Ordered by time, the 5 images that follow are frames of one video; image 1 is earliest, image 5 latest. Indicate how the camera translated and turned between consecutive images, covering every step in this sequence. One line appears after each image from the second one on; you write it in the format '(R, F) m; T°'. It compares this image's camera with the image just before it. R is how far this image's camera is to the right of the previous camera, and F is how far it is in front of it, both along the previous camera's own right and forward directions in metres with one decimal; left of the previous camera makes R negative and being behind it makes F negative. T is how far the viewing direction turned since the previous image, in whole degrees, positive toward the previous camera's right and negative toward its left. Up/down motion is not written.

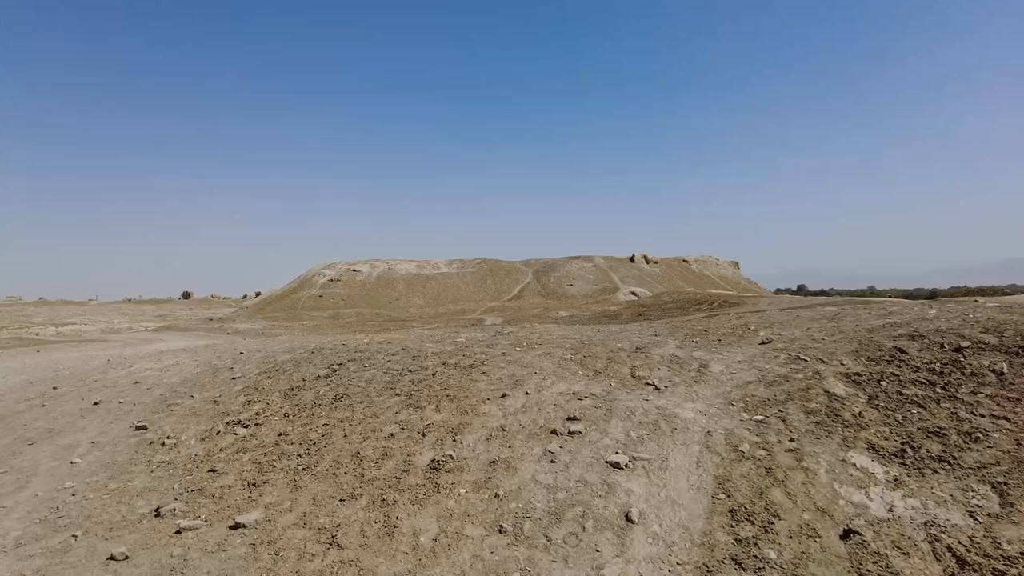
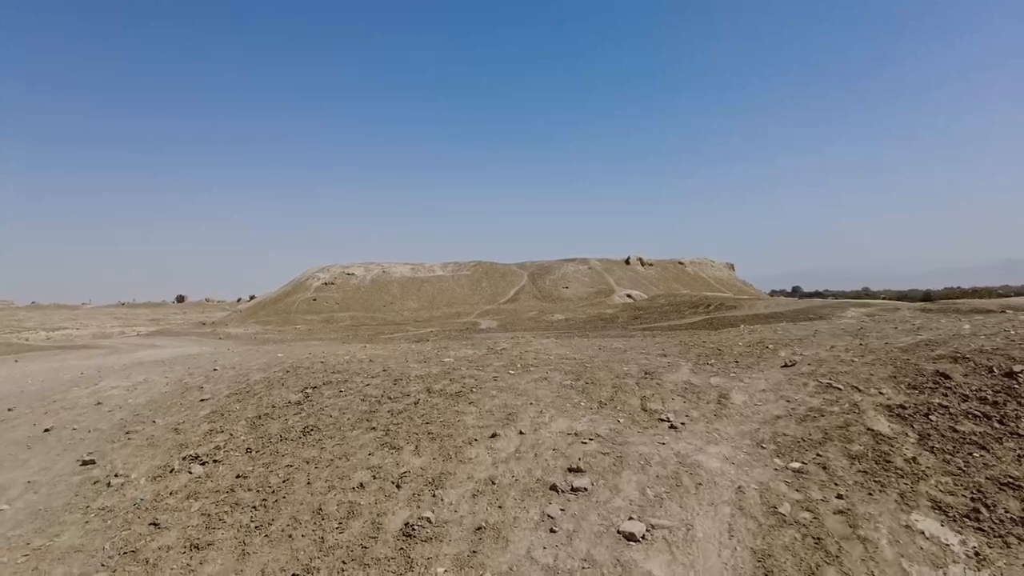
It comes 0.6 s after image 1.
(+0.1, +1.0) m; 0°
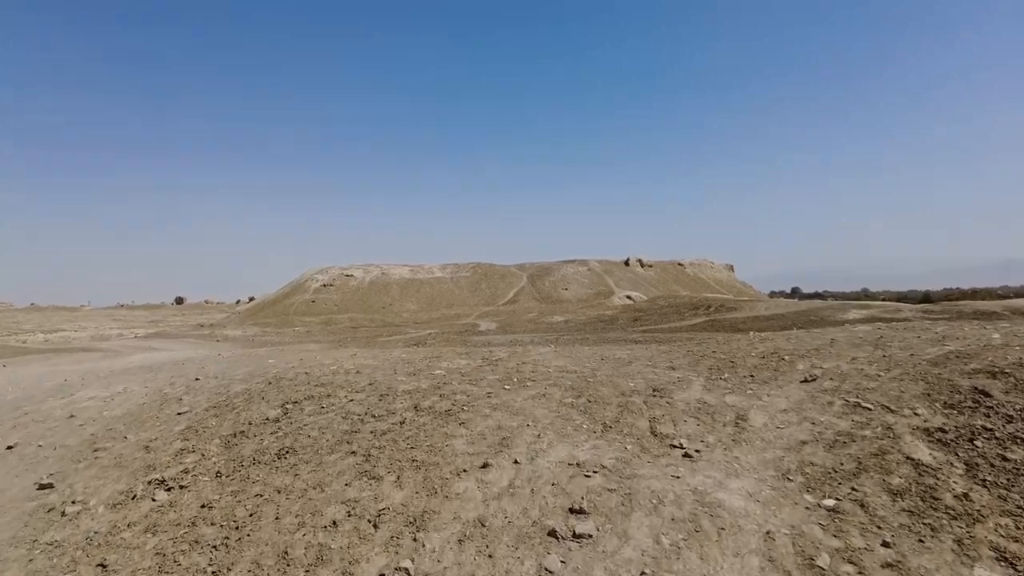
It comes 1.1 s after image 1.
(+0.1, +0.7) m; 0°
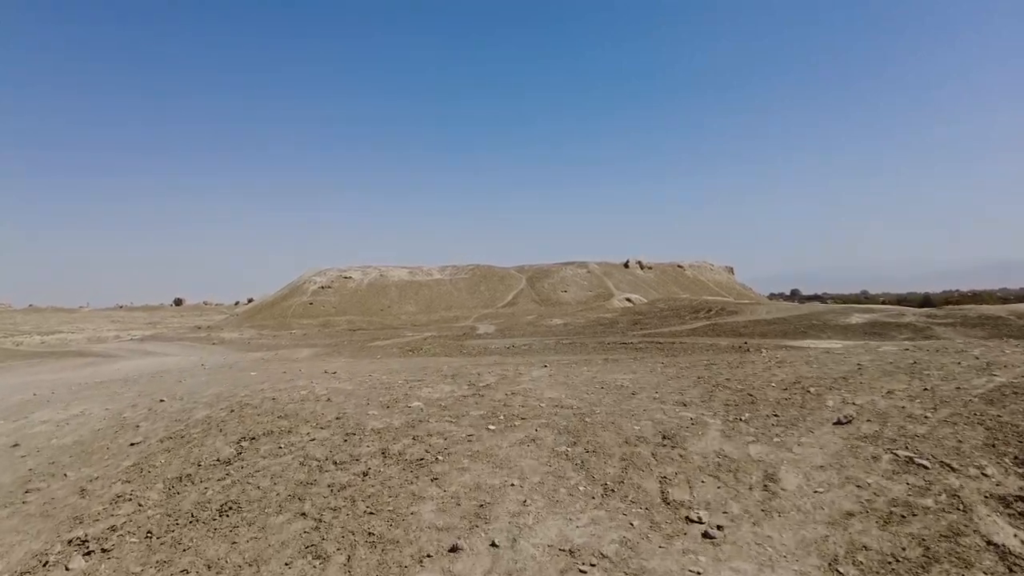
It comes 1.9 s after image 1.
(+0.2, +1.1) m; 0°
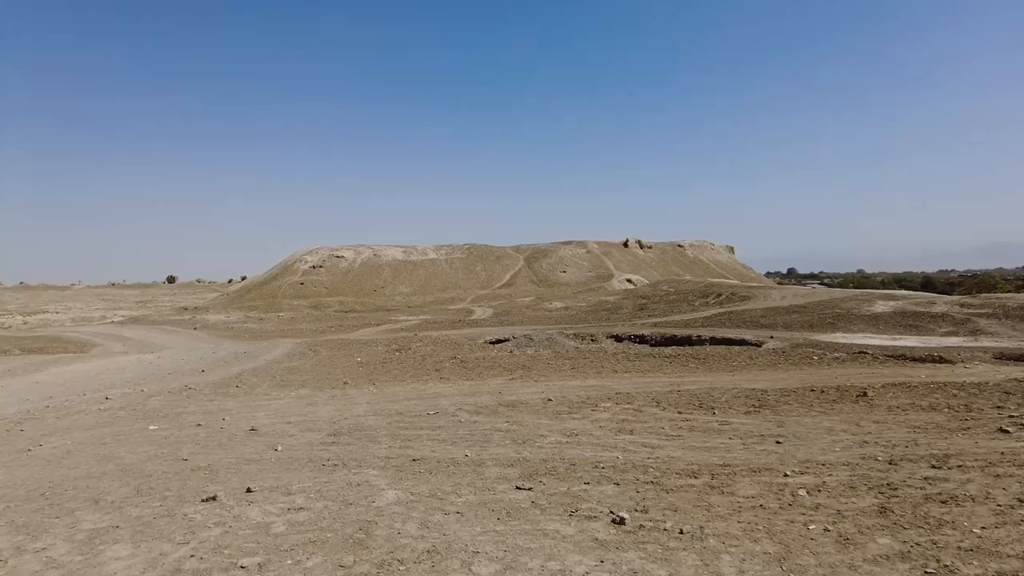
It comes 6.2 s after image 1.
(-0.5, +6.7) m; 0°
